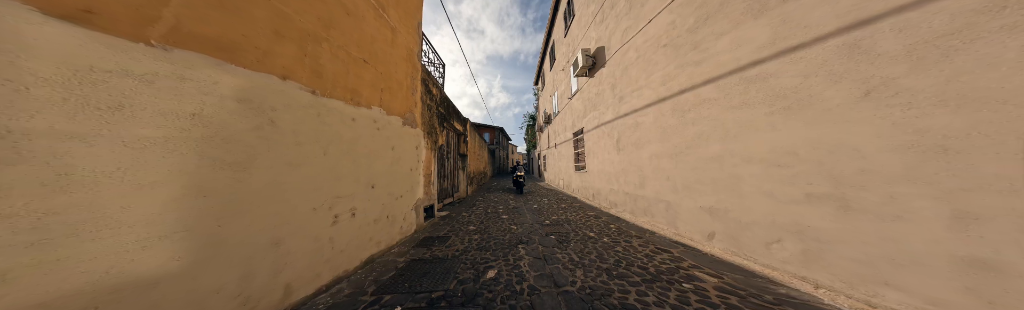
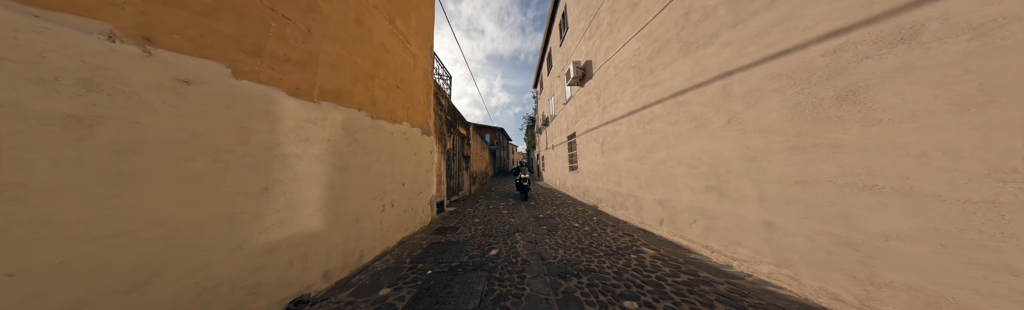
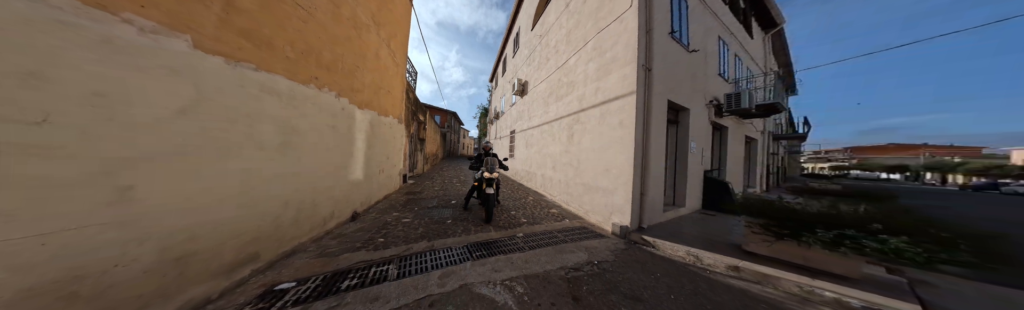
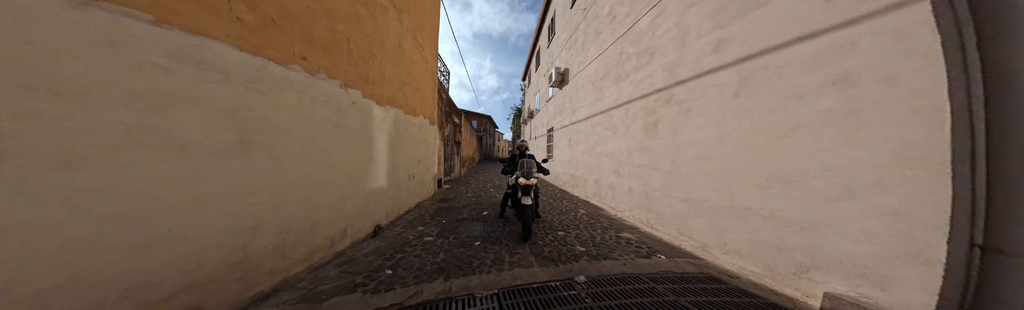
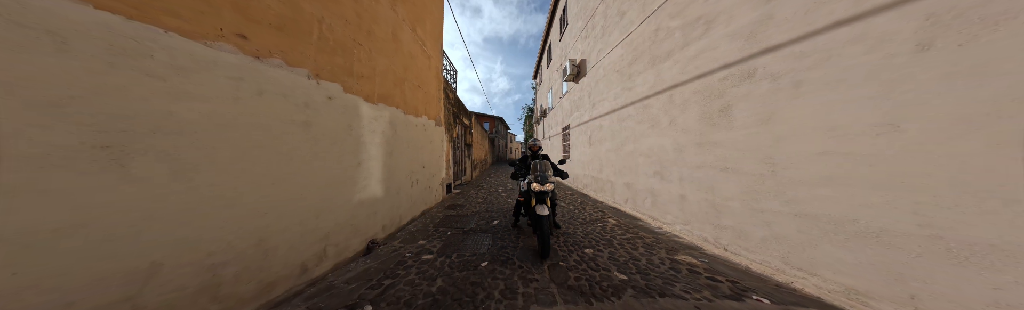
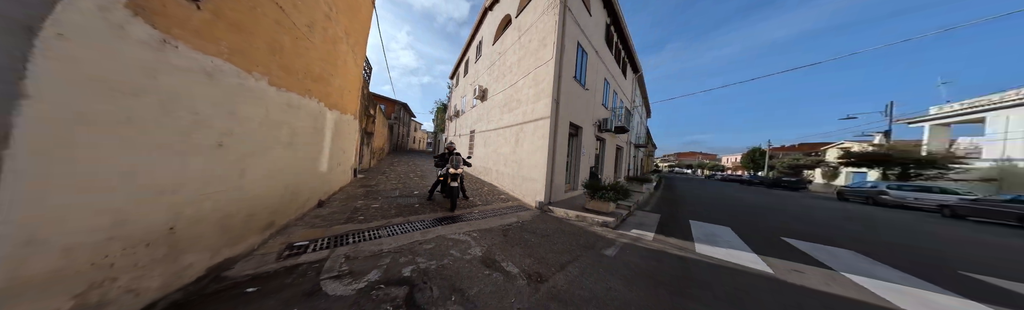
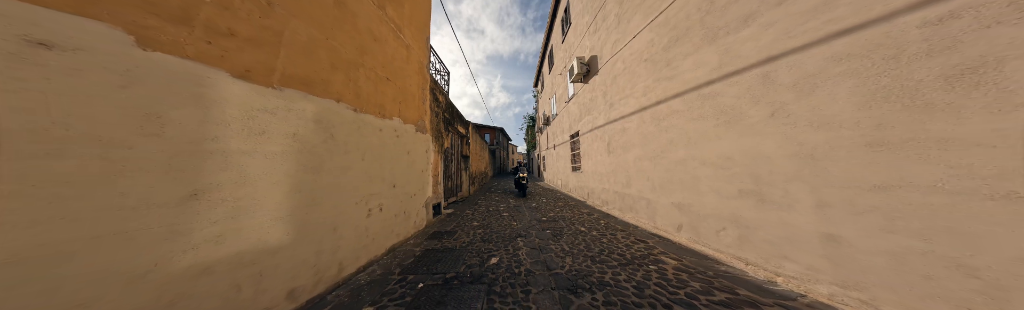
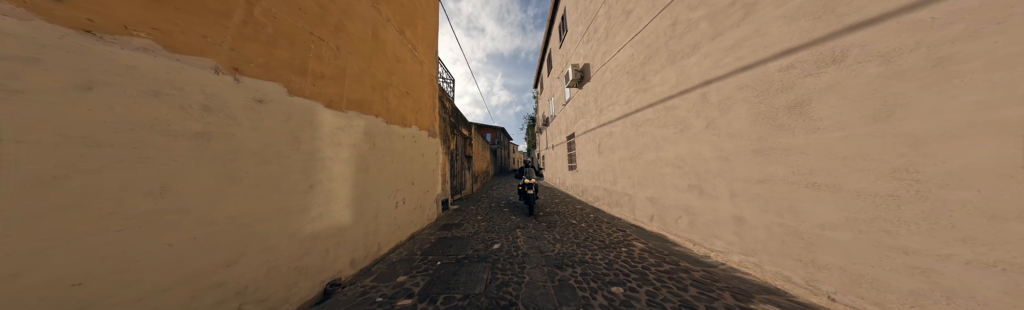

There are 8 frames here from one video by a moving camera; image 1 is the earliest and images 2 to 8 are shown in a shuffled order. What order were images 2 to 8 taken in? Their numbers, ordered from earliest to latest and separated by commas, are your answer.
7, 2, 8, 5, 4, 3, 6
